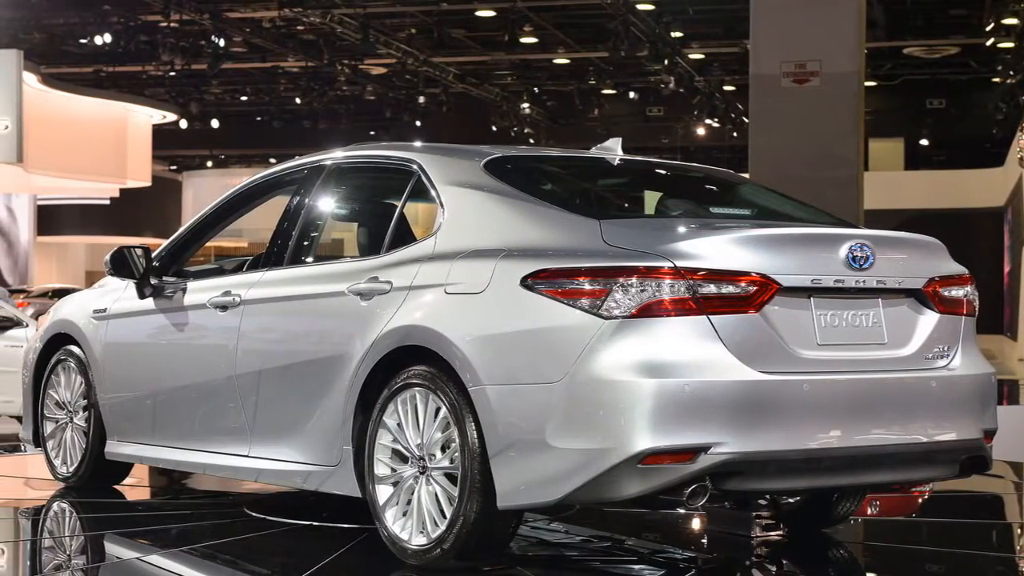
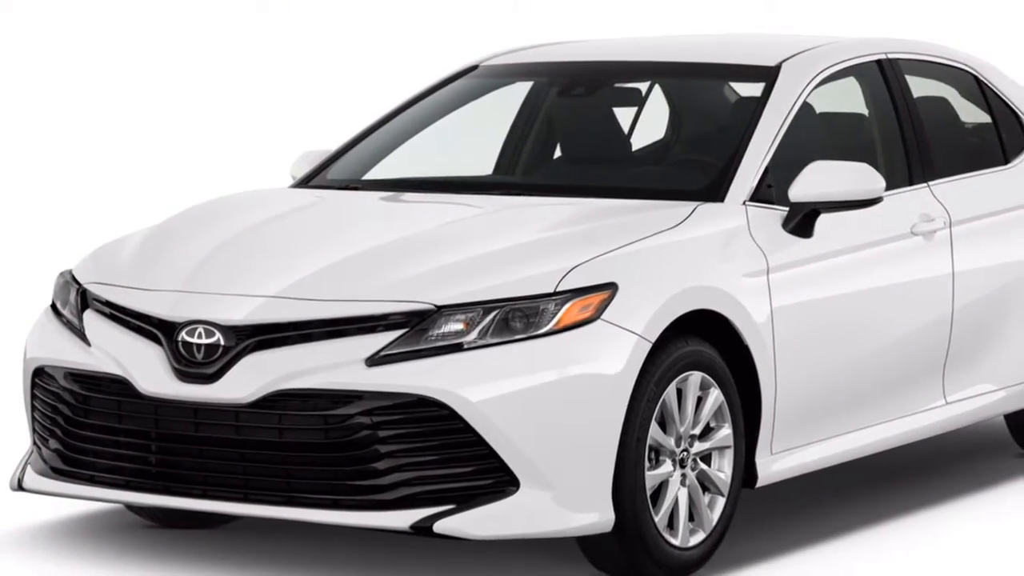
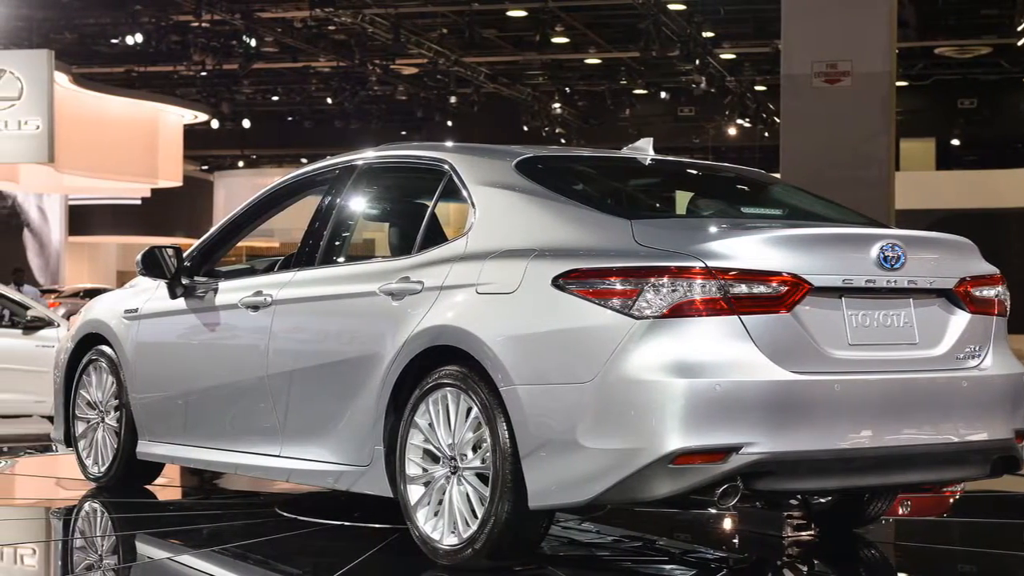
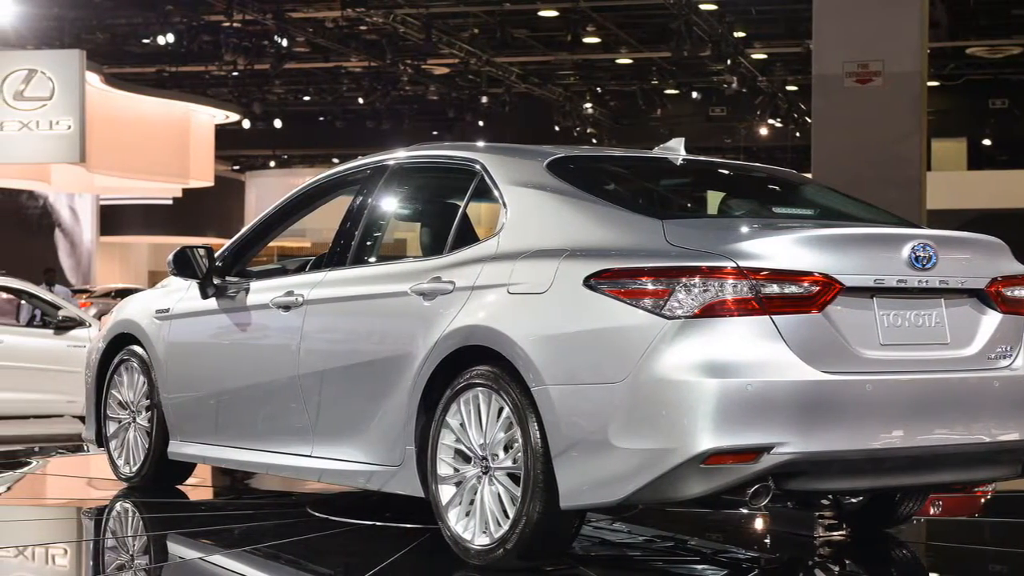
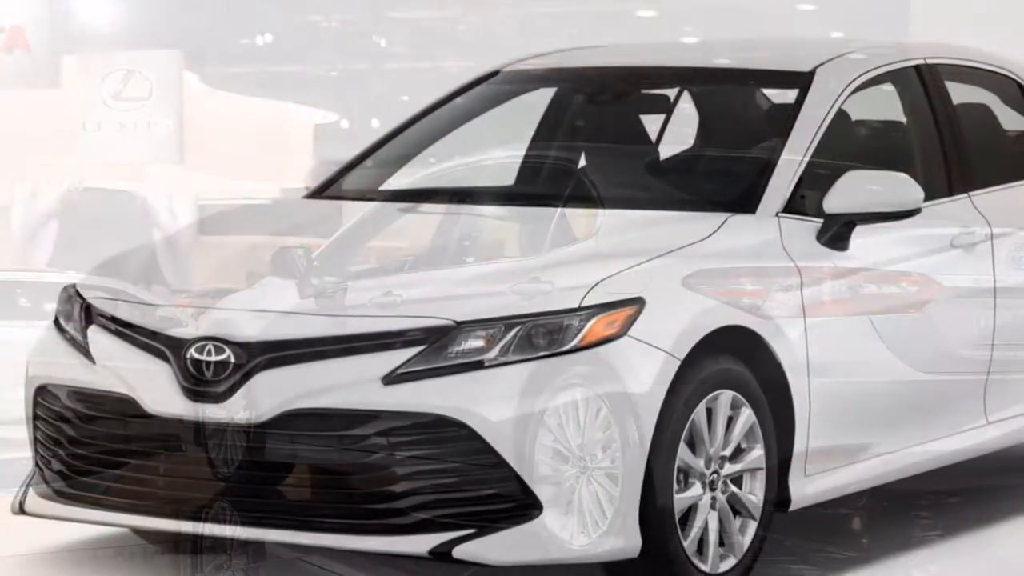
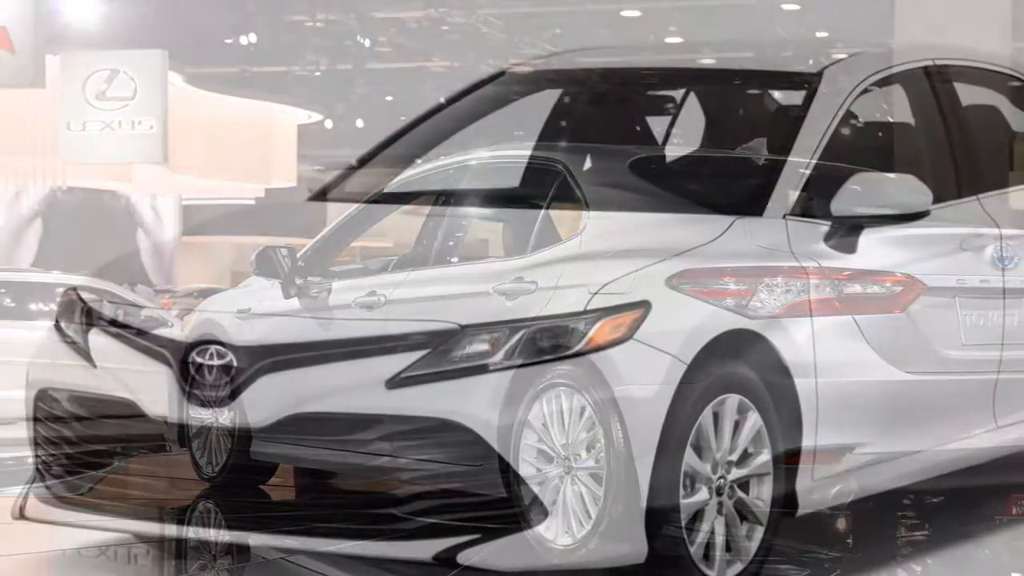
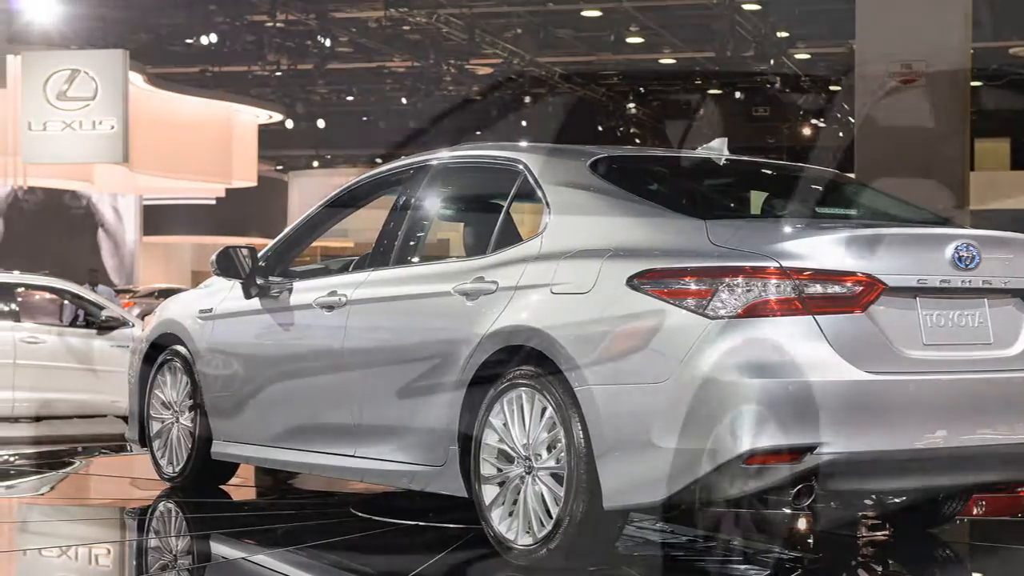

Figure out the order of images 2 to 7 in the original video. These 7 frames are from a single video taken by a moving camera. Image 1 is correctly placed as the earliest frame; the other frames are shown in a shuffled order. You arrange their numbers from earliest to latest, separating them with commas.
3, 4, 7, 6, 5, 2
